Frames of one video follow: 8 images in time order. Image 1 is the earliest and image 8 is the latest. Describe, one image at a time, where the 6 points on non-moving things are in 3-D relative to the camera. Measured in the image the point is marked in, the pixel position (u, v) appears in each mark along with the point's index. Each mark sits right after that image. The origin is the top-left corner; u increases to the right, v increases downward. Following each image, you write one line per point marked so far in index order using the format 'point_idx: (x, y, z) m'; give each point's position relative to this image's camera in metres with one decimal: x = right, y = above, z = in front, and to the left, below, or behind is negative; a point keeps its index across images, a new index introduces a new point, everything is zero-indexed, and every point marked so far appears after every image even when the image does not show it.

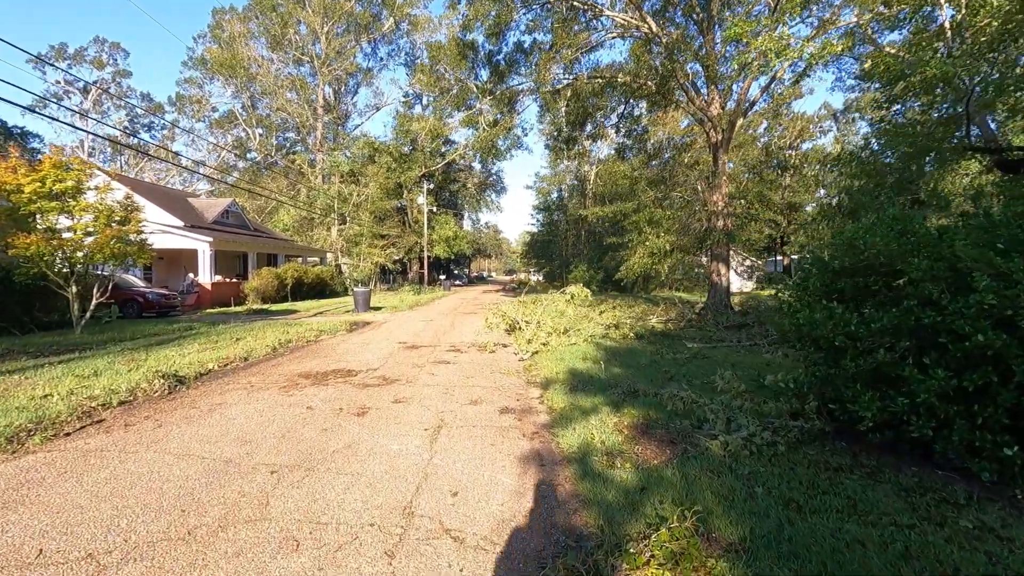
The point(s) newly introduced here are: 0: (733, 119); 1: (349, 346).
0: (+6.6, +5.1, +15.9) m
1: (-2.7, -1.0, +8.9) m
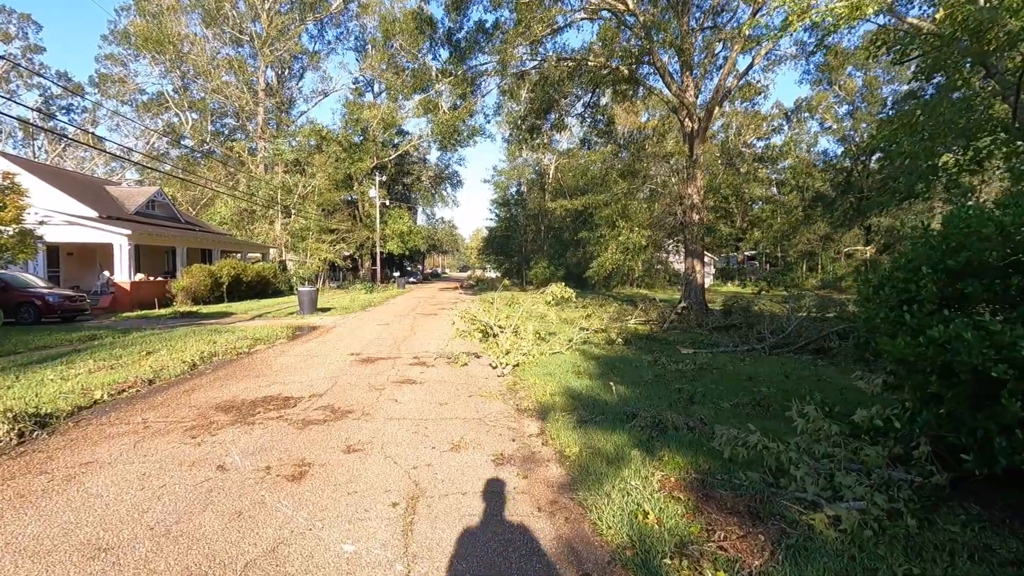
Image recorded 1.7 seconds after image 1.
0: (+5.6, +5.1, +15.1) m
1: (-3.0, -1.0, +7.3) m
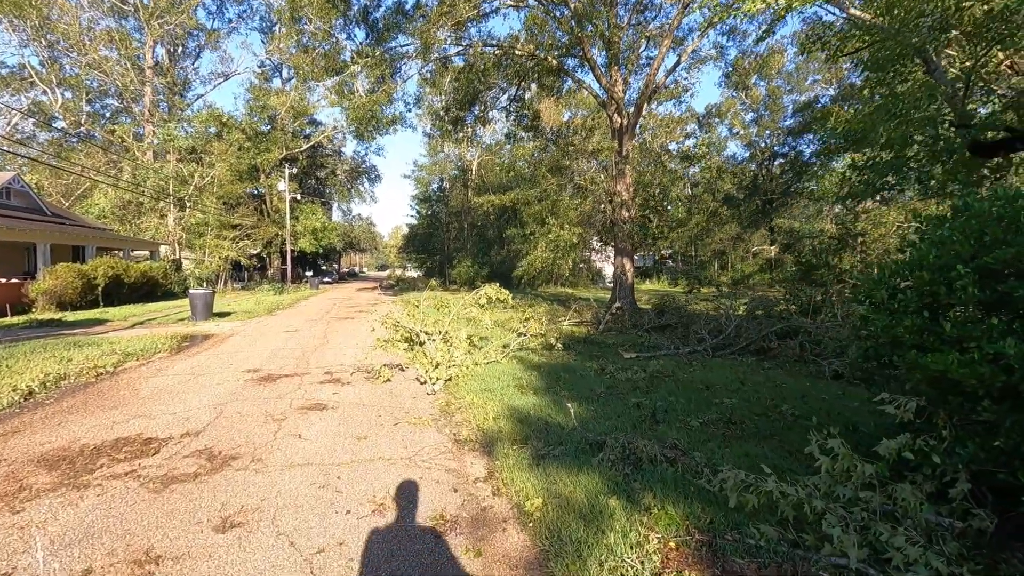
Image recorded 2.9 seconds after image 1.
0: (+3.5, +5.2, +14.9) m
1: (-3.8, -1.0, +5.9) m
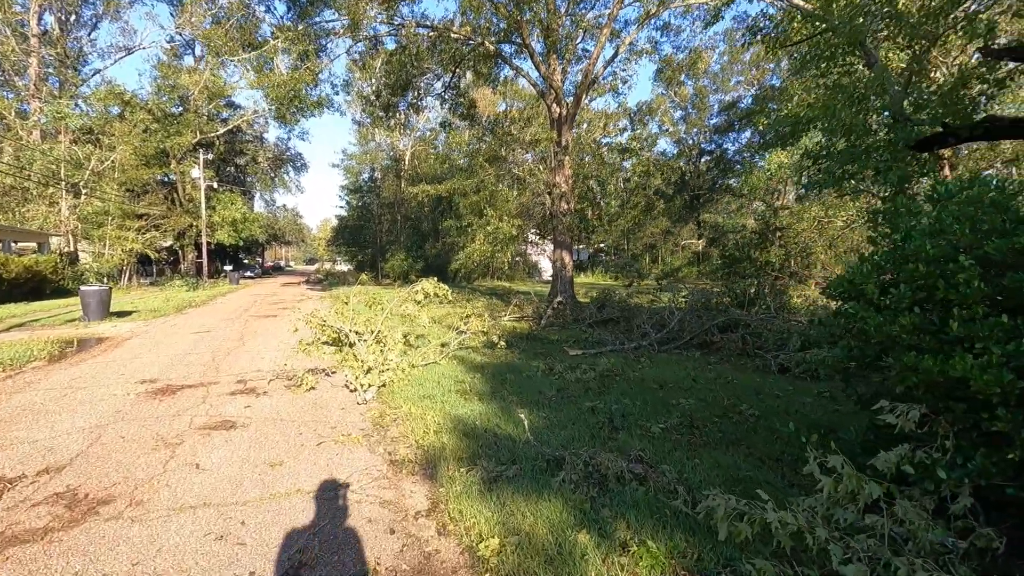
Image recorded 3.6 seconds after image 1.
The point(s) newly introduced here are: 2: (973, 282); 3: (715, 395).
0: (+1.8, +5.4, +14.7) m
1: (-4.4, -1.0, +4.9) m
2: (+2.0, 0.0, +2.3) m
3: (+1.9, -1.0, +5.0) m
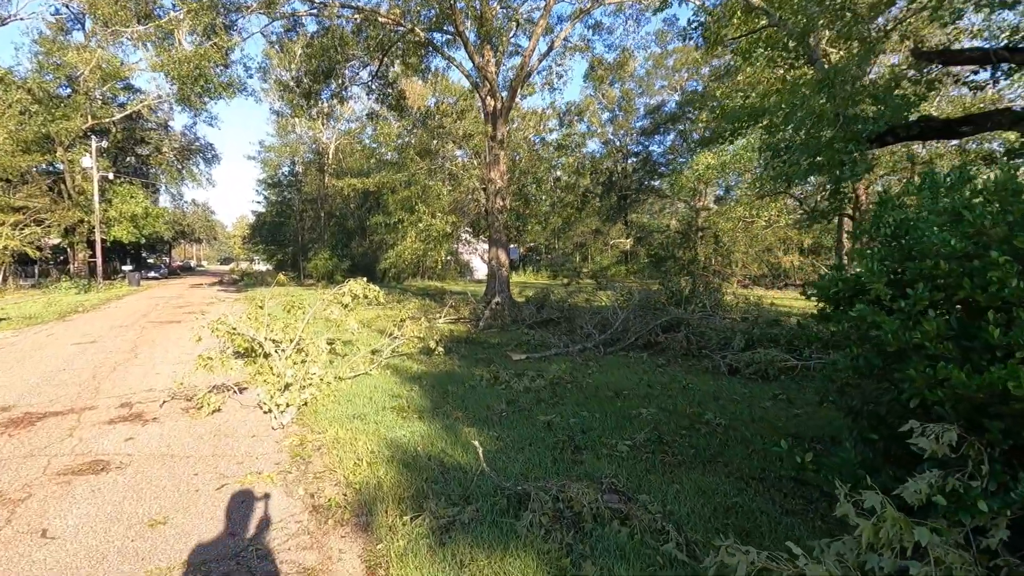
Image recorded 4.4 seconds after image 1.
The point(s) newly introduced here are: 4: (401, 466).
0: (0.0, +5.4, +14.2) m
1: (-4.8, -1.0, +3.8) m
2: (+1.8, 0.0, +2.0) m
3: (+1.4, -1.0, +4.6) m
4: (-0.7, -1.1, +3.2) m
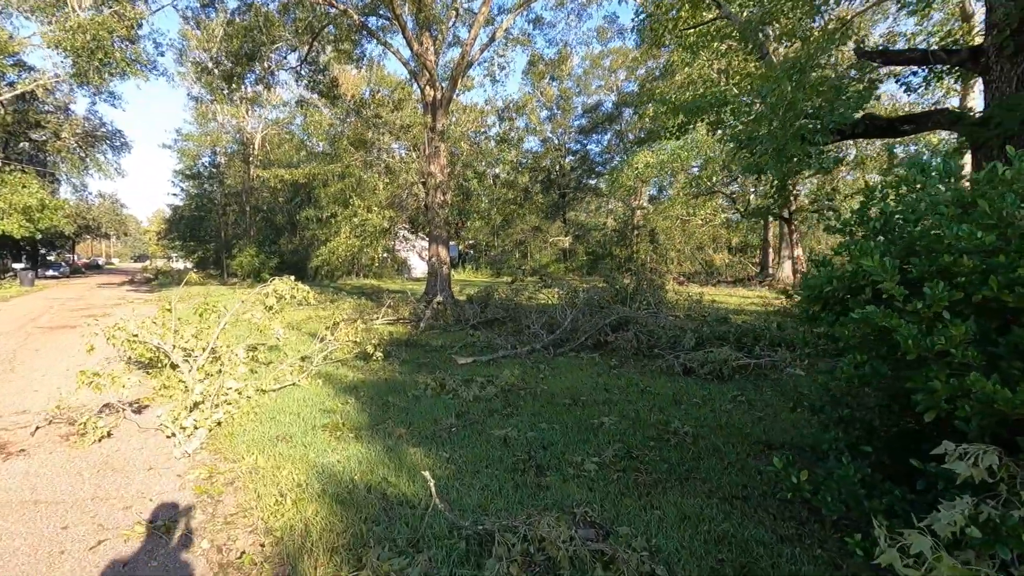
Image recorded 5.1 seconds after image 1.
0: (-1.5, +5.4, +13.7) m
1: (-5.1, -1.1, +2.8) m
2: (+1.7, 0.0, +1.7) m
3: (+1.0, -1.0, +4.3) m
4: (-0.9, -1.1, +2.7) m
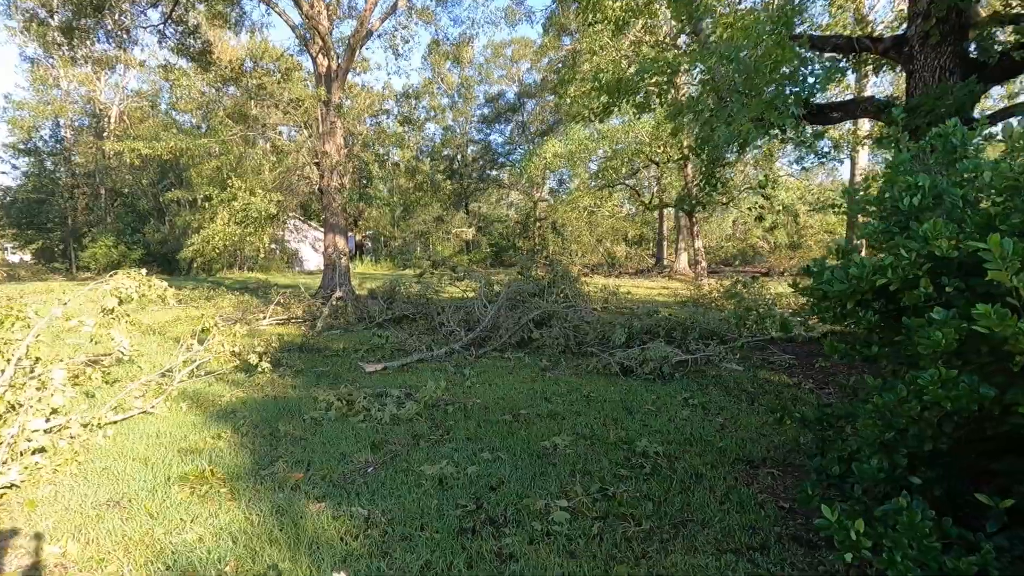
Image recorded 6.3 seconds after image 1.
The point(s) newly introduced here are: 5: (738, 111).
0: (-3.7, +5.6, +12.3) m
1: (-5.1, -1.1, +1.0) m
2: (+1.7, +0.1, +1.2) m
3: (+0.5, -0.9, +3.7) m
4: (-1.0, -1.1, +1.7) m
5: (+2.0, +1.6, +4.8) m
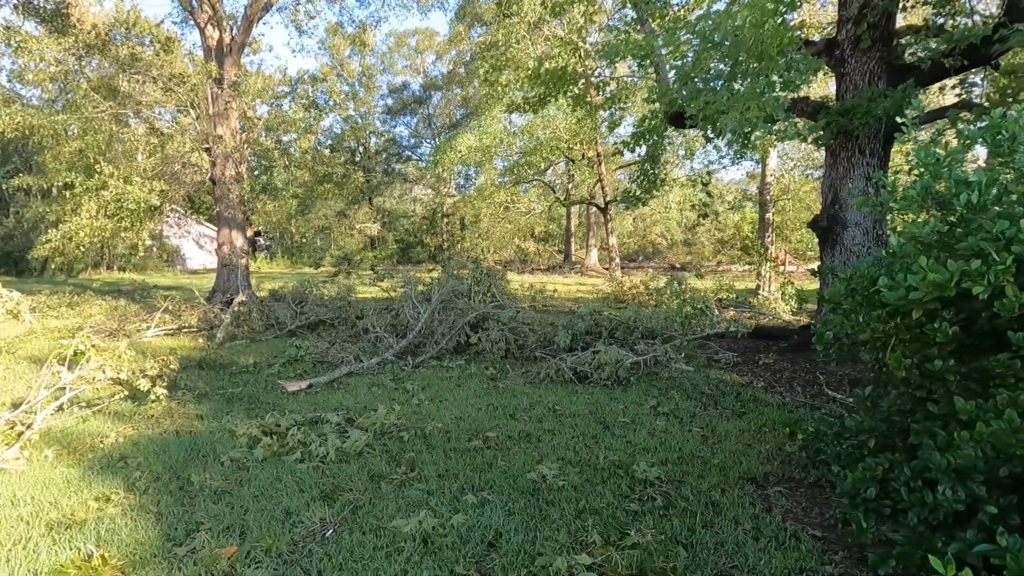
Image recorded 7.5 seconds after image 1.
0: (-5.4, +5.5, +10.9) m
1: (-4.7, -1.2, -0.4) m
2: (+2.0, 0.0, +1.0) m
3: (+0.4, -1.0, +3.3) m
4: (-0.8, -1.1, +1.0) m
5: (+1.6, +1.6, +4.6) m
